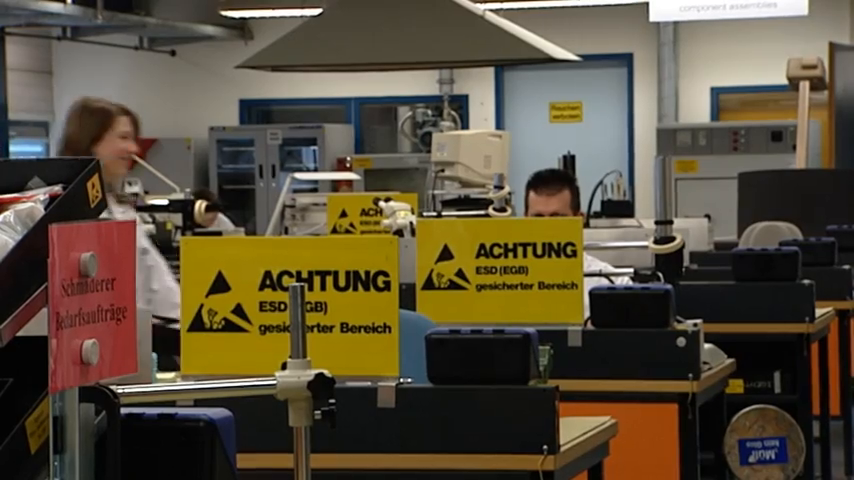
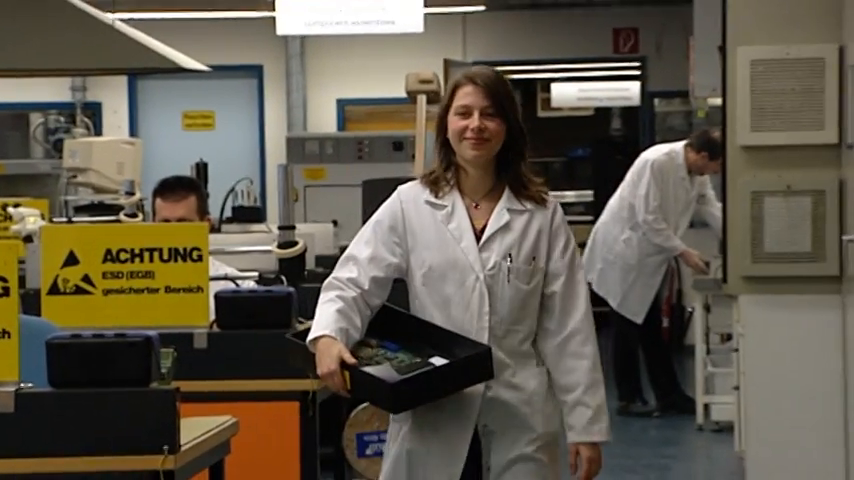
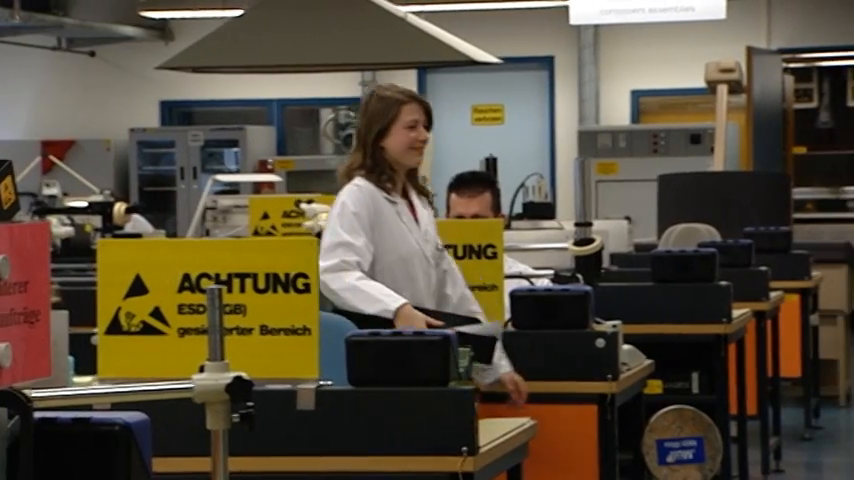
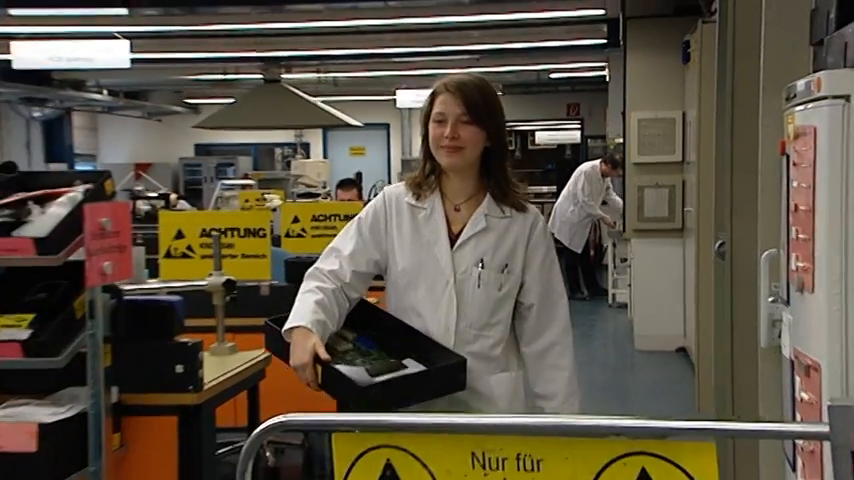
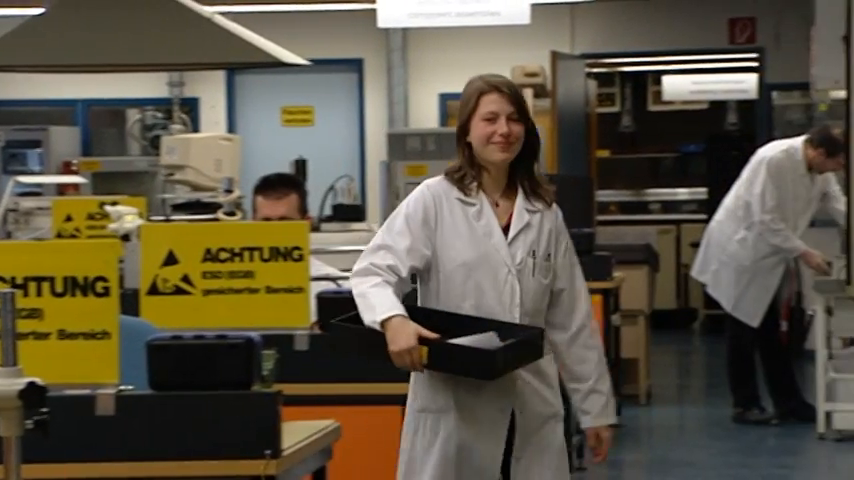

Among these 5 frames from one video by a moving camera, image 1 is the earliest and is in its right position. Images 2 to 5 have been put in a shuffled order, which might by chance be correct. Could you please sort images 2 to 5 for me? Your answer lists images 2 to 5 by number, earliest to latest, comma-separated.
3, 5, 2, 4
